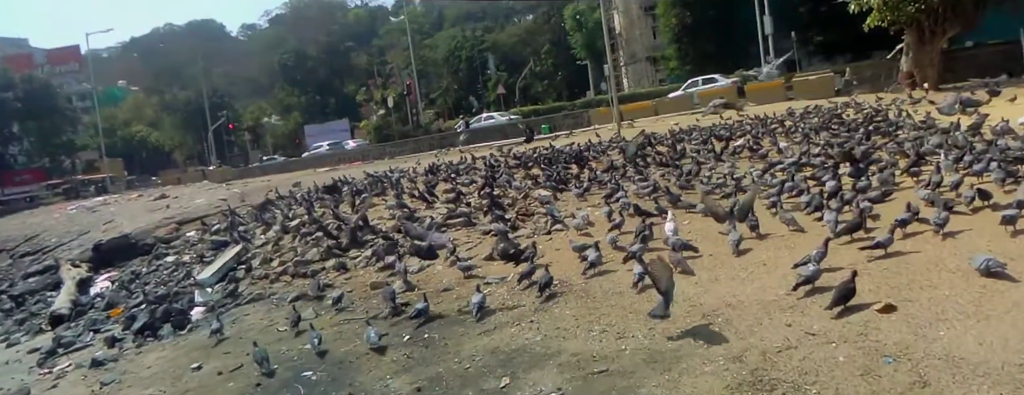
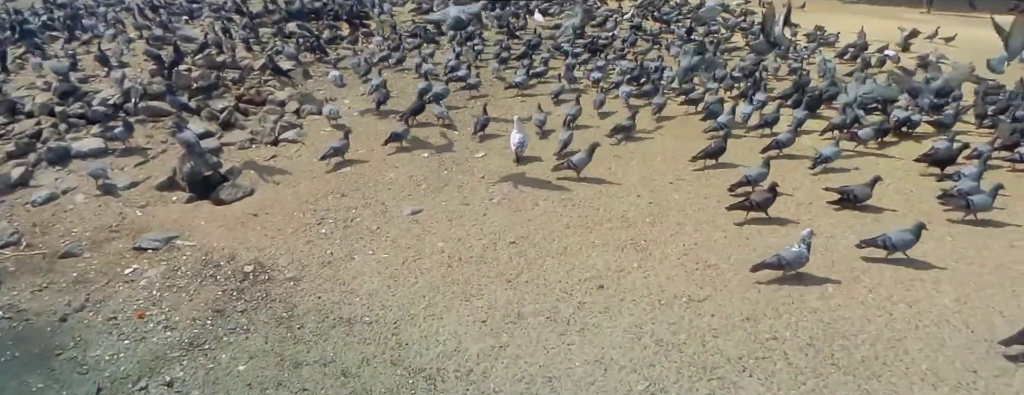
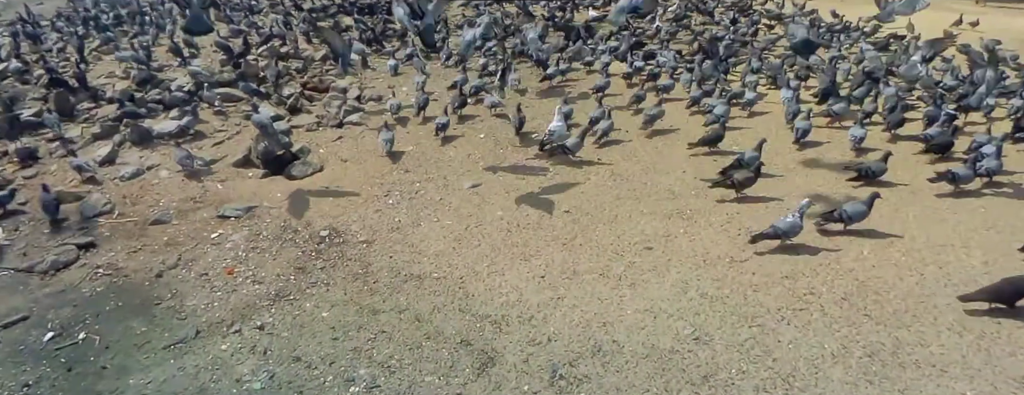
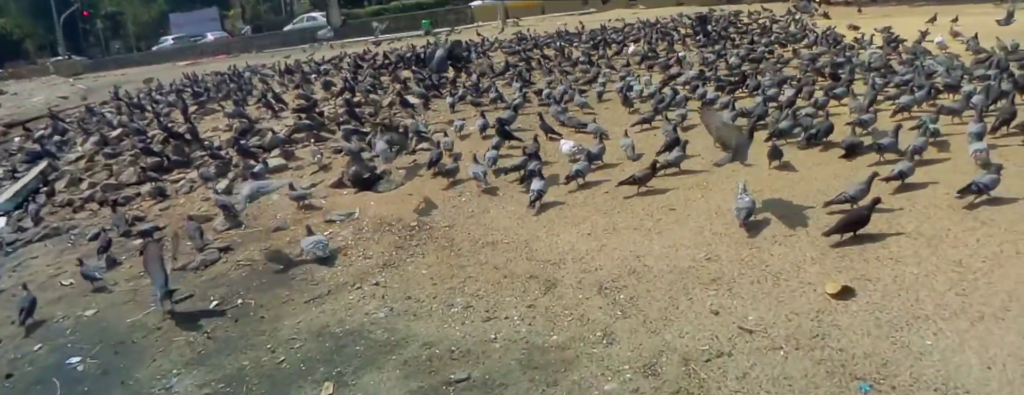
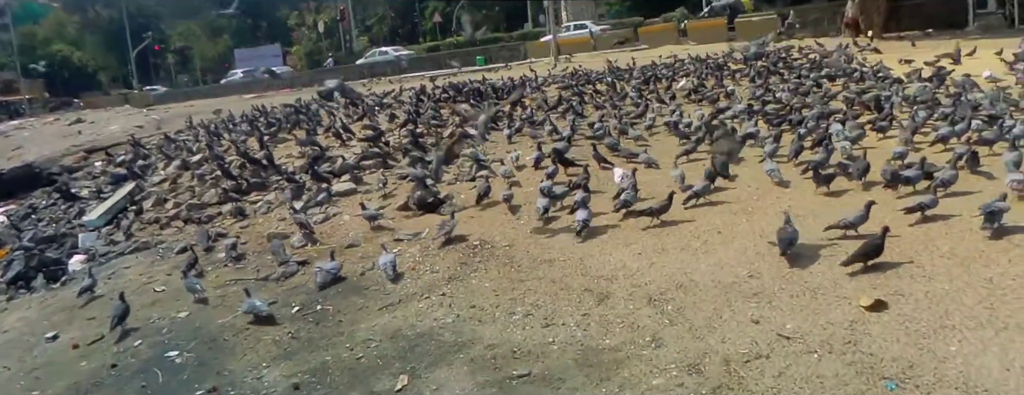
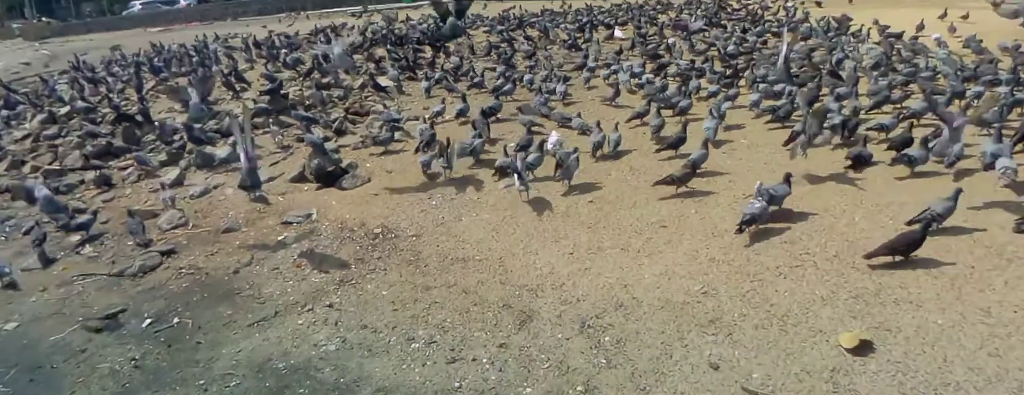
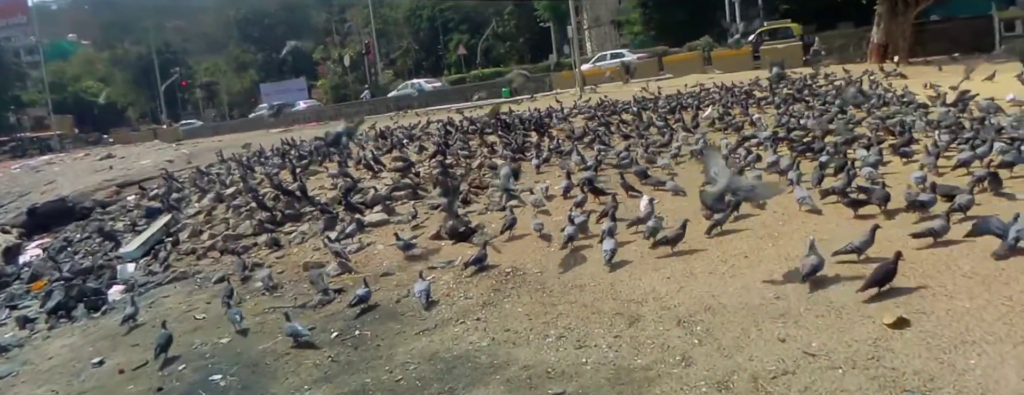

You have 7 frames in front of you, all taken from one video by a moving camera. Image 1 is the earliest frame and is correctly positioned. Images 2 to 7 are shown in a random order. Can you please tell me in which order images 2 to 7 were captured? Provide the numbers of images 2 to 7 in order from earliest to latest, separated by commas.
7, 5, 4, 6, 3, 2
